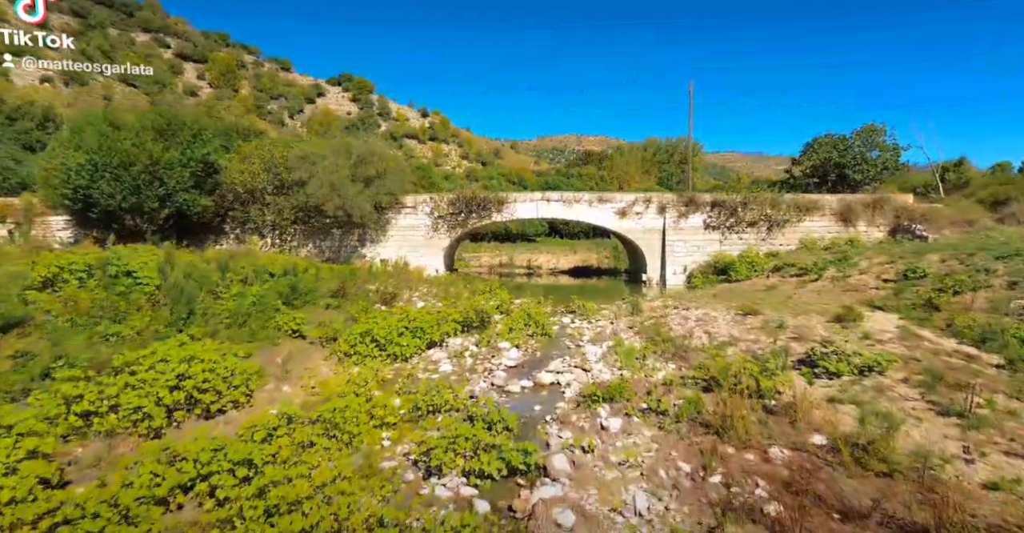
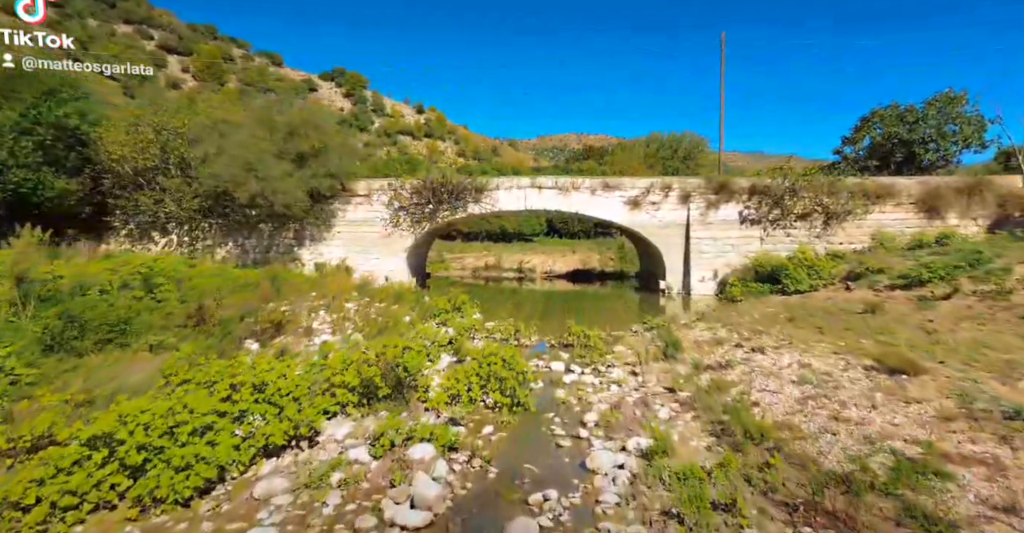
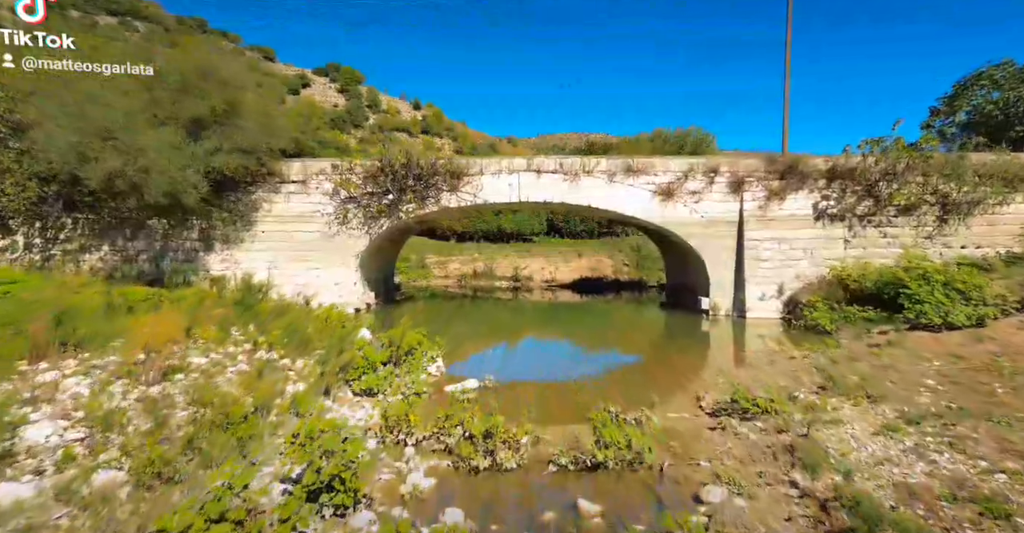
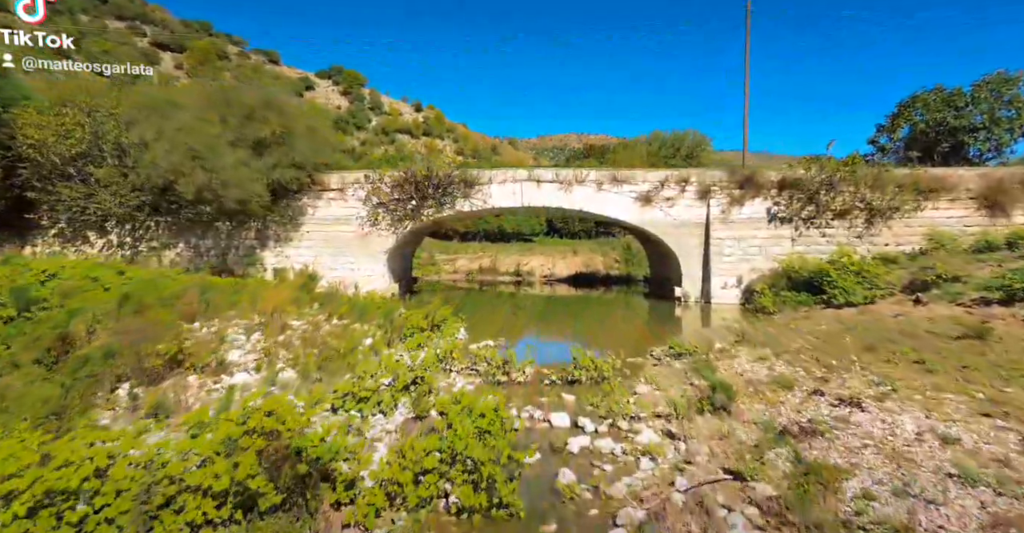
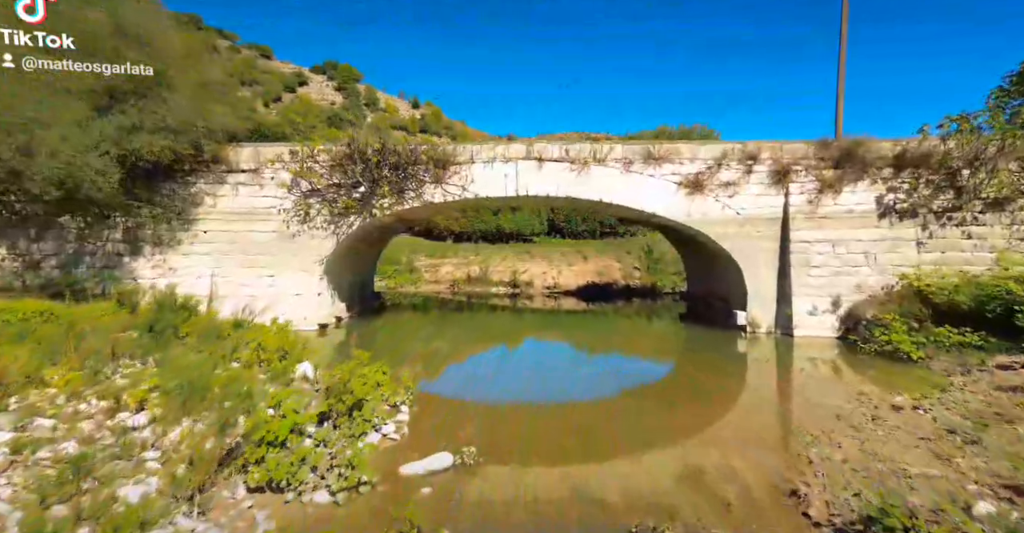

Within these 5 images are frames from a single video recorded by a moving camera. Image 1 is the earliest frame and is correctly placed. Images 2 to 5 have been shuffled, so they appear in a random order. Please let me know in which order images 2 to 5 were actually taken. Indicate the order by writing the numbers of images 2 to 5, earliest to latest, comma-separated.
2, 4, 3, 5
